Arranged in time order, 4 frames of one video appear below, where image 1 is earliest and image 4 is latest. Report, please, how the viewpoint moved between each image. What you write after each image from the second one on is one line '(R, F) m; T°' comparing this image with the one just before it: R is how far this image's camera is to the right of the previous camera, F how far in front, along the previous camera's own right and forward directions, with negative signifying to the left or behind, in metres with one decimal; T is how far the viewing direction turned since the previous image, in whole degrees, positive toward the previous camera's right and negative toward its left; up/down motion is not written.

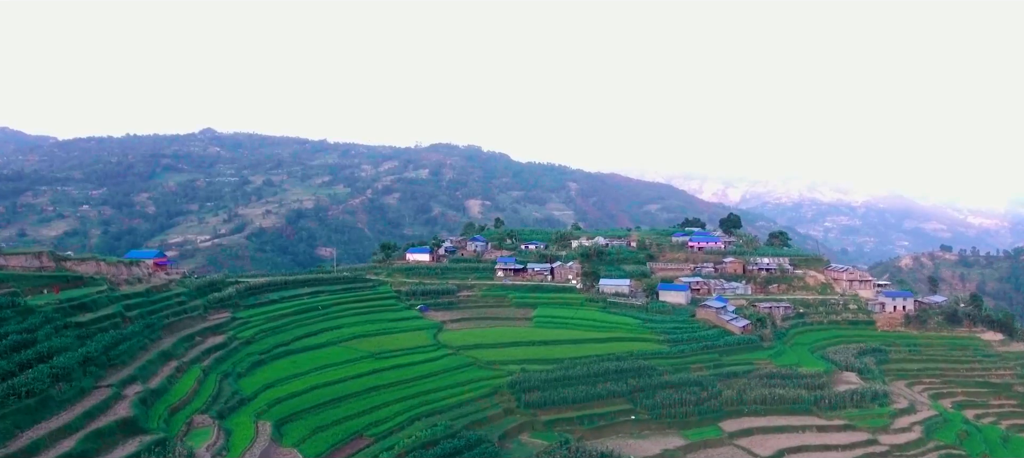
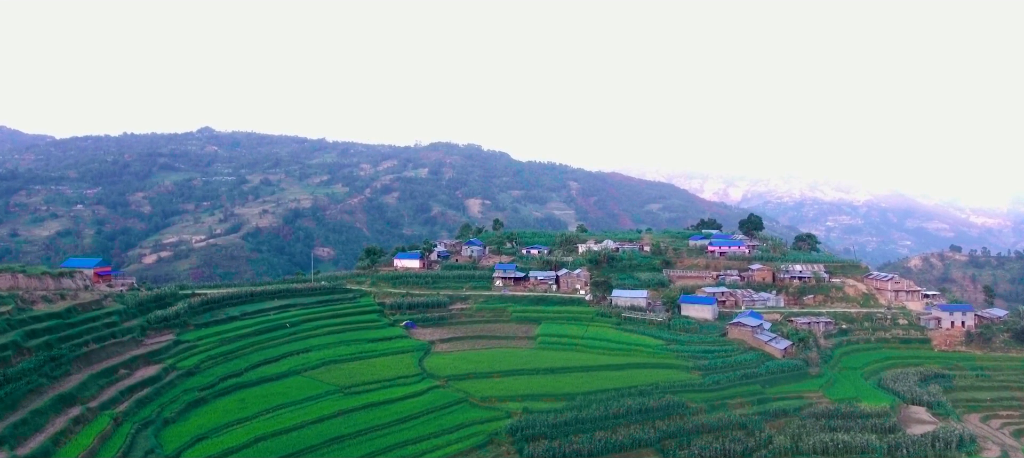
(0.0, +6.0) m; 0°
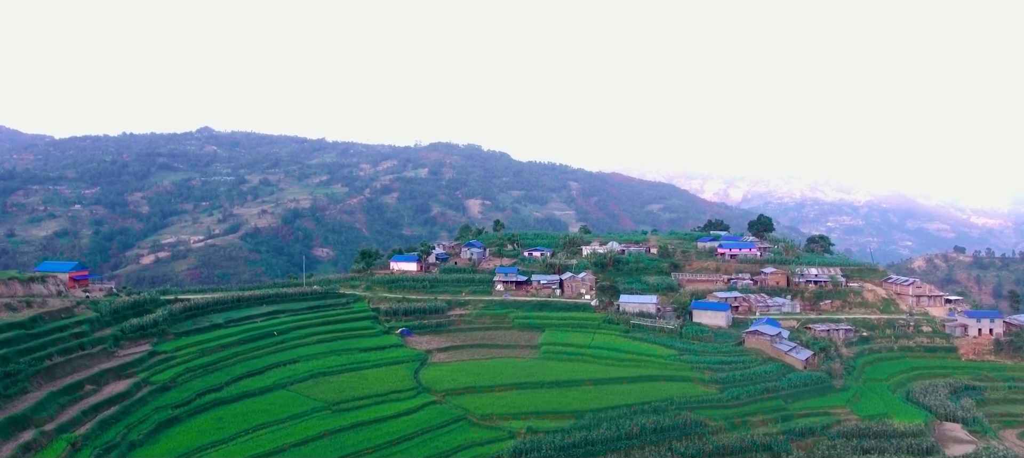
(-0.1, +2.2) m; 0°
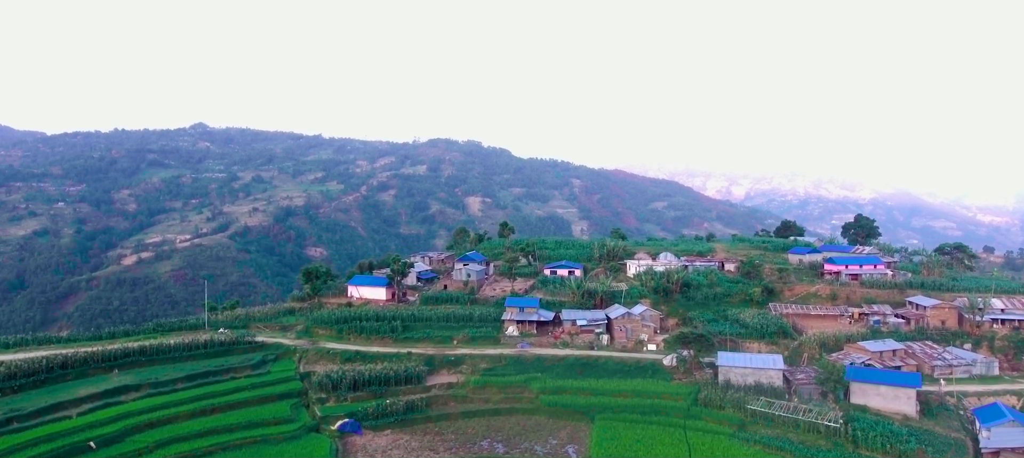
(-0.9, +15.9) m; 0°
